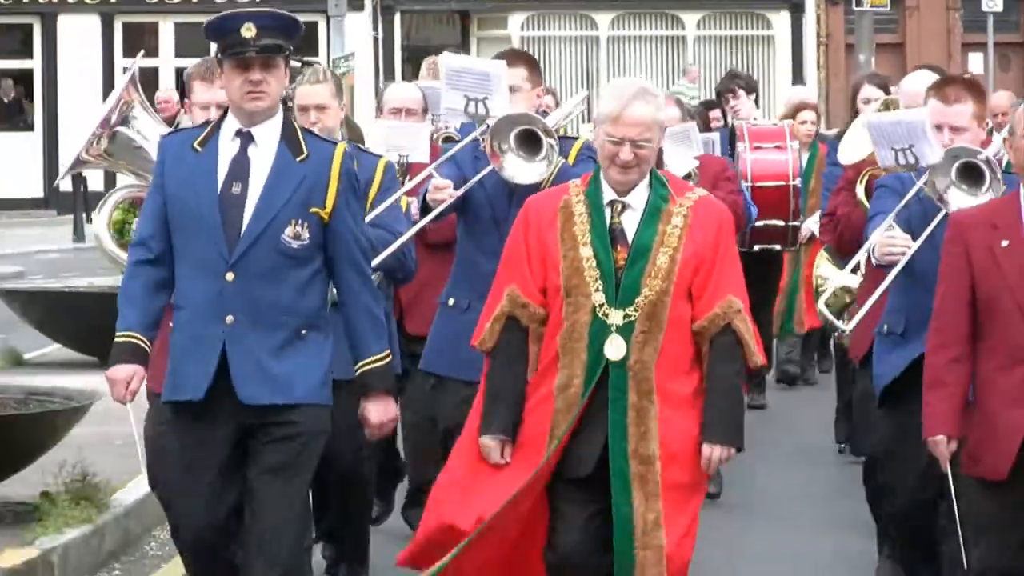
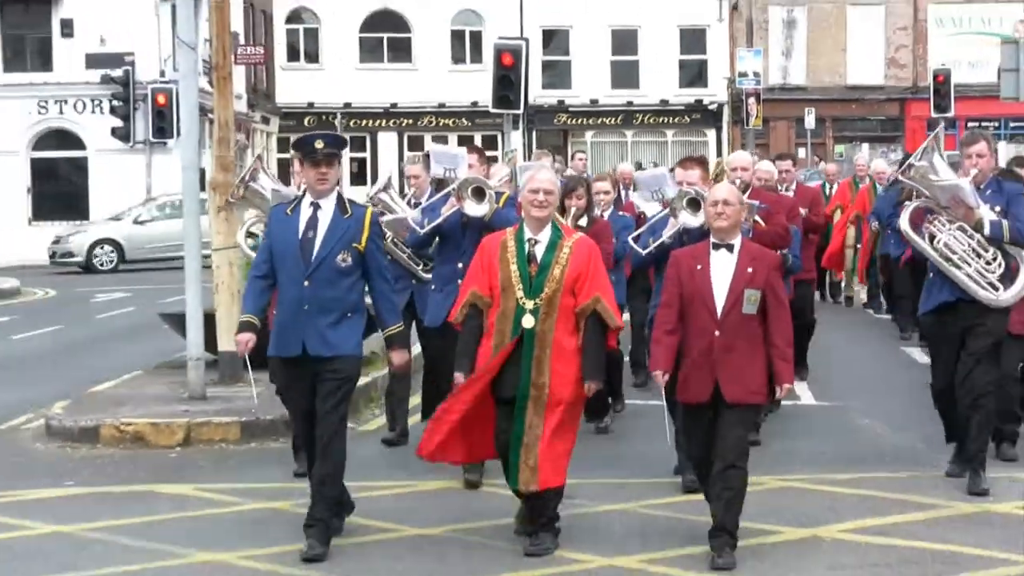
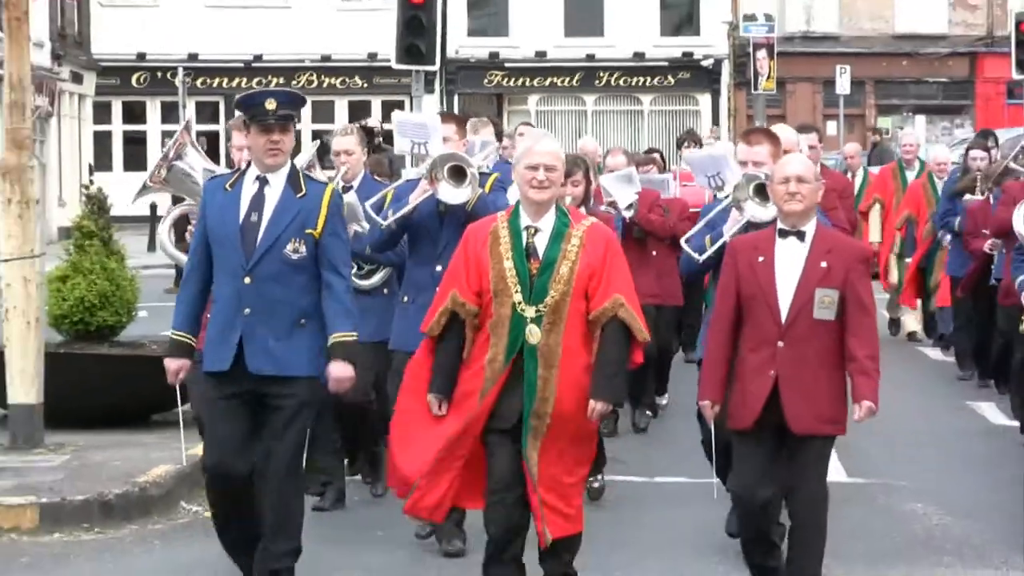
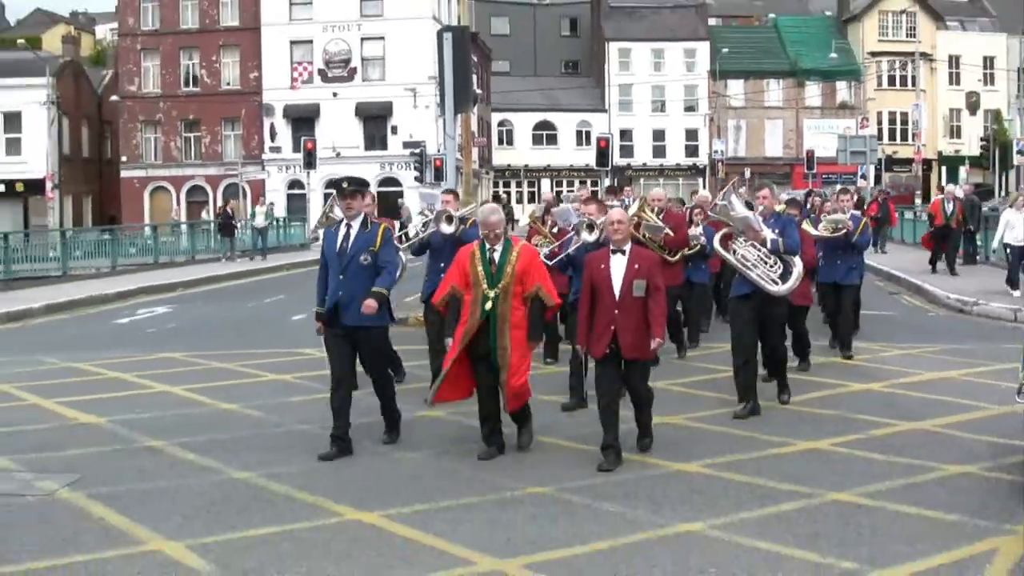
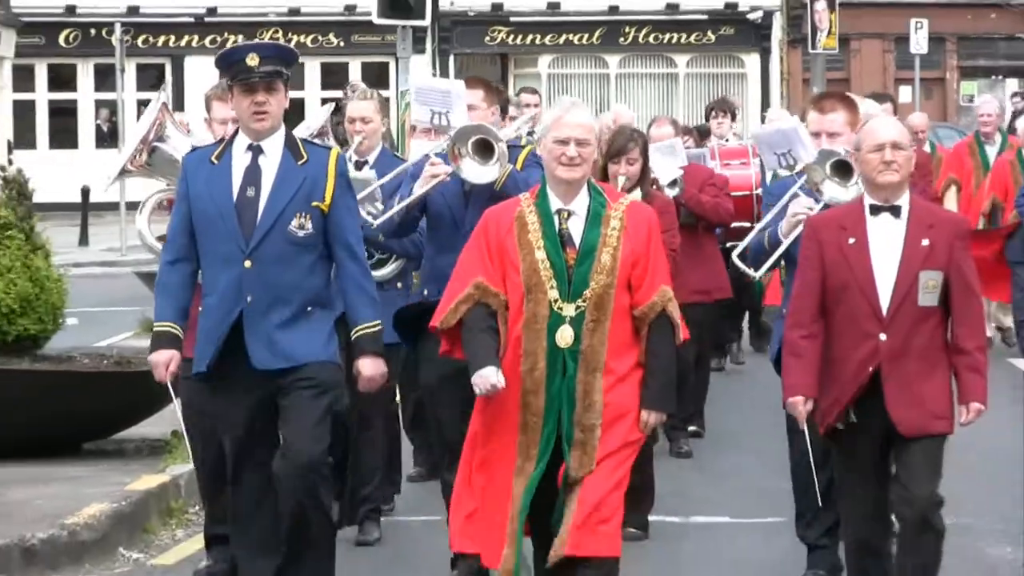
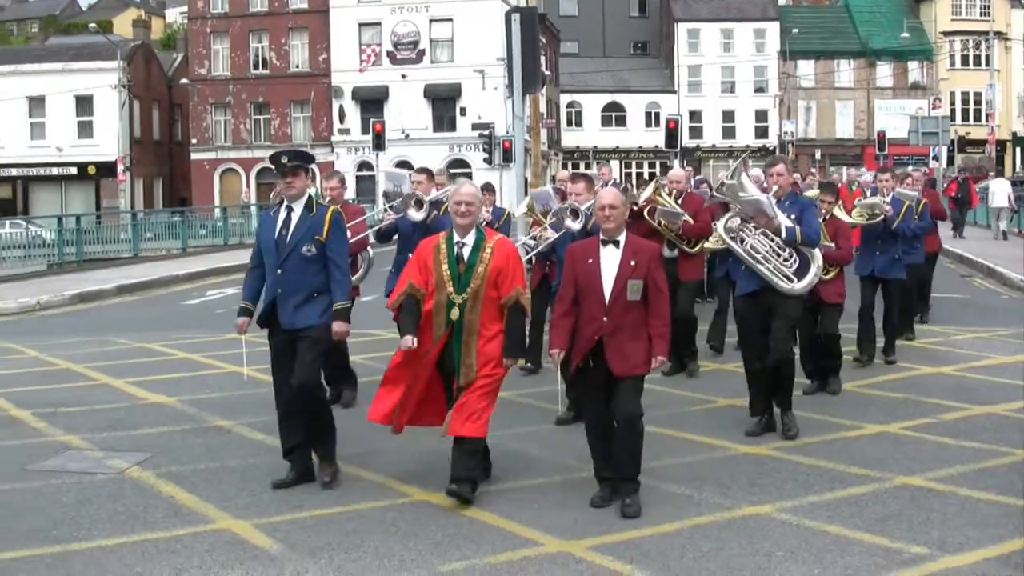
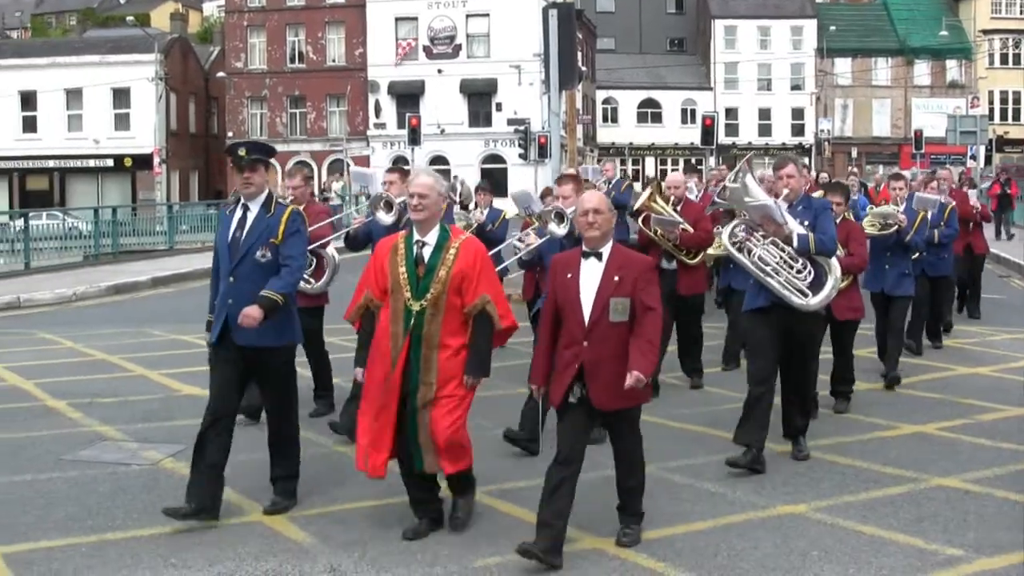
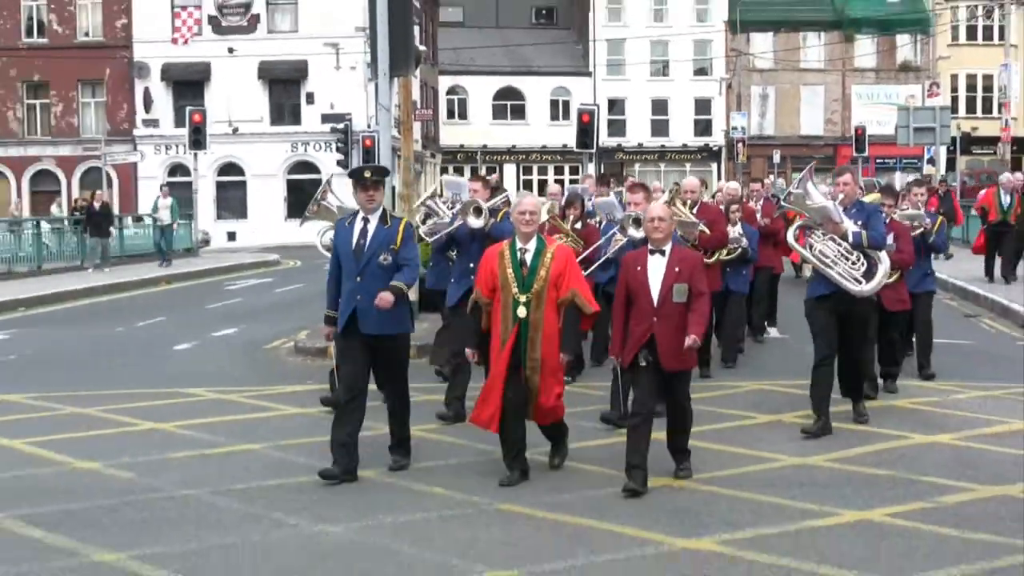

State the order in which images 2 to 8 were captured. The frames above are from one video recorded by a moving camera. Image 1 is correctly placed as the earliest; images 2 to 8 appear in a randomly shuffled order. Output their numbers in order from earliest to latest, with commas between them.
5, 3, 2, 8, 4, 6, 7
